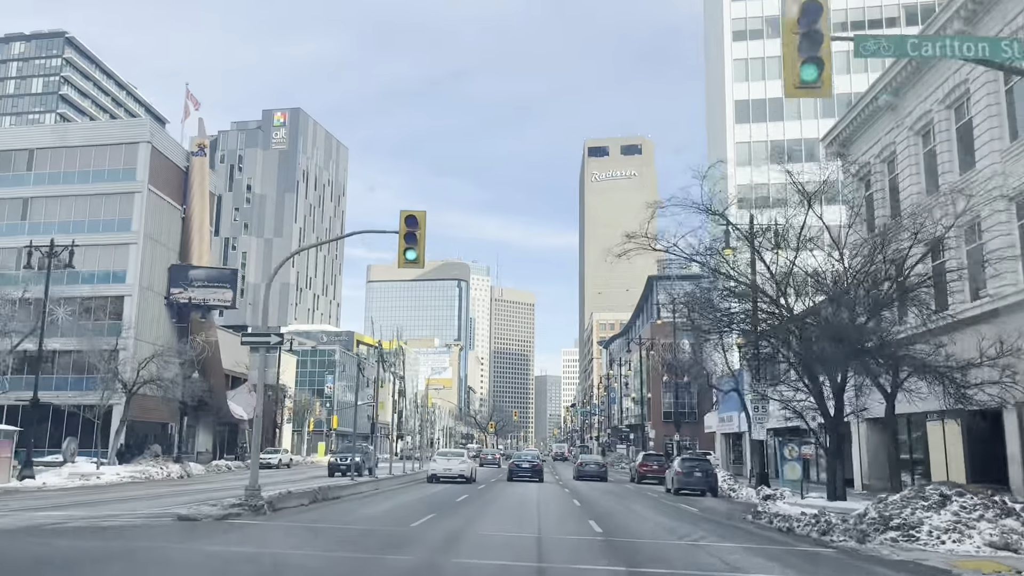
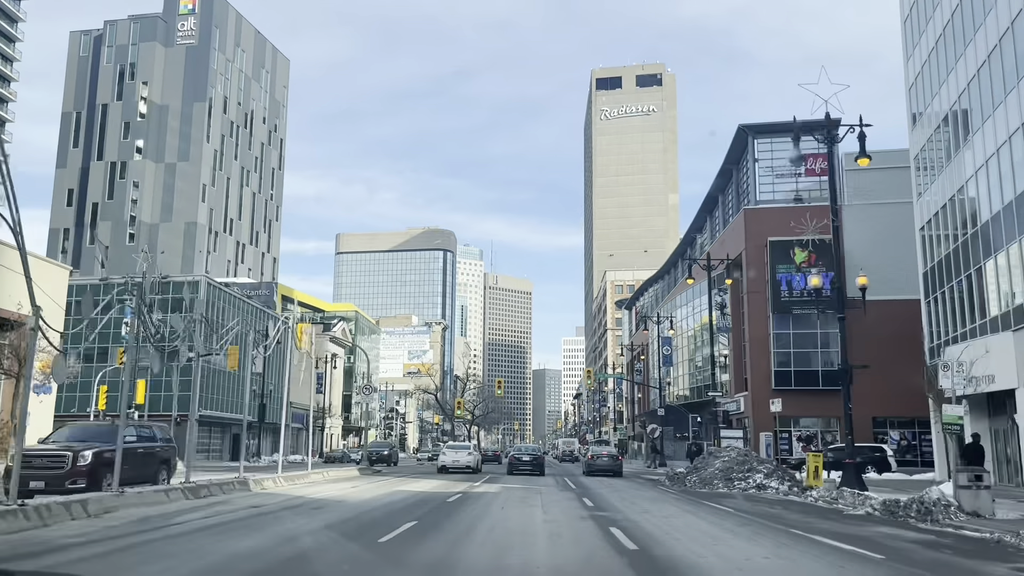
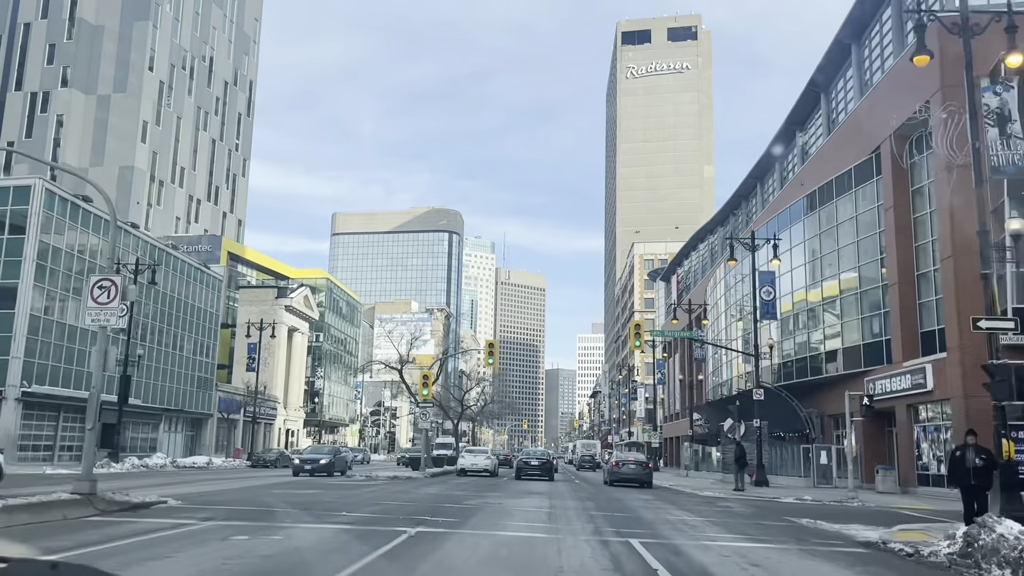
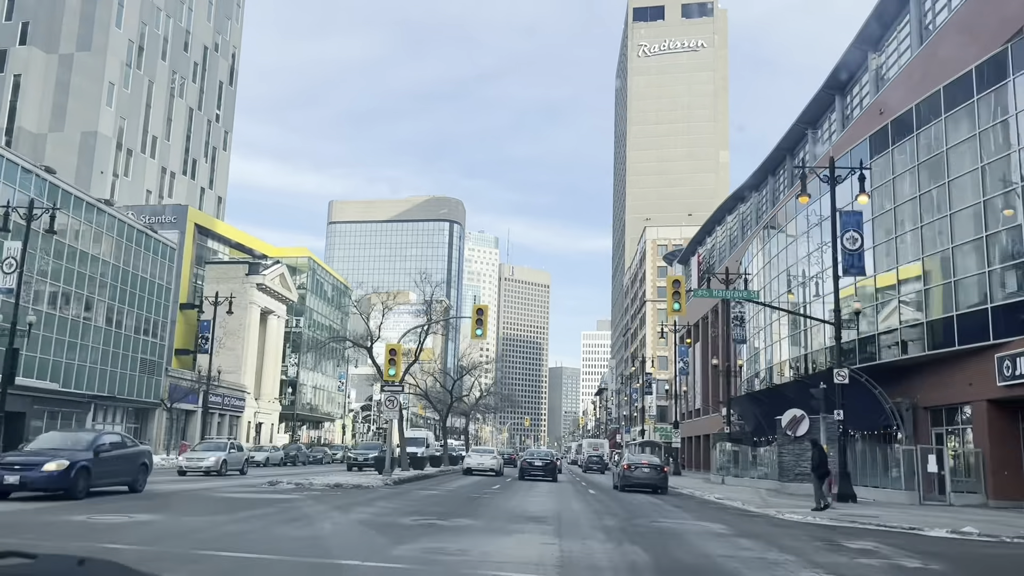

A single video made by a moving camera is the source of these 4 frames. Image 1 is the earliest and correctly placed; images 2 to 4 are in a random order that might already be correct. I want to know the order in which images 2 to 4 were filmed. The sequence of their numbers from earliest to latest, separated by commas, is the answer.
2, 3, 4
